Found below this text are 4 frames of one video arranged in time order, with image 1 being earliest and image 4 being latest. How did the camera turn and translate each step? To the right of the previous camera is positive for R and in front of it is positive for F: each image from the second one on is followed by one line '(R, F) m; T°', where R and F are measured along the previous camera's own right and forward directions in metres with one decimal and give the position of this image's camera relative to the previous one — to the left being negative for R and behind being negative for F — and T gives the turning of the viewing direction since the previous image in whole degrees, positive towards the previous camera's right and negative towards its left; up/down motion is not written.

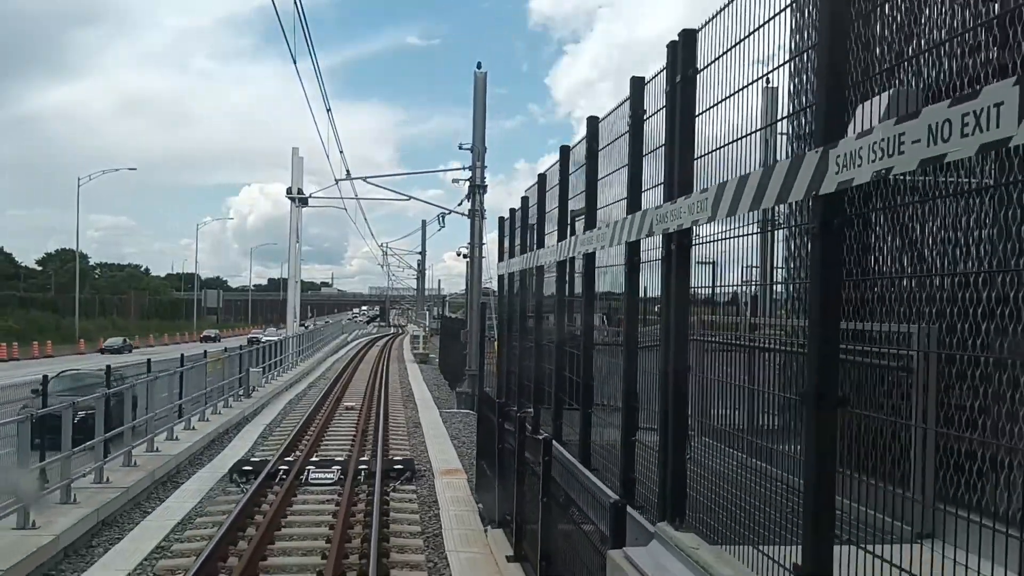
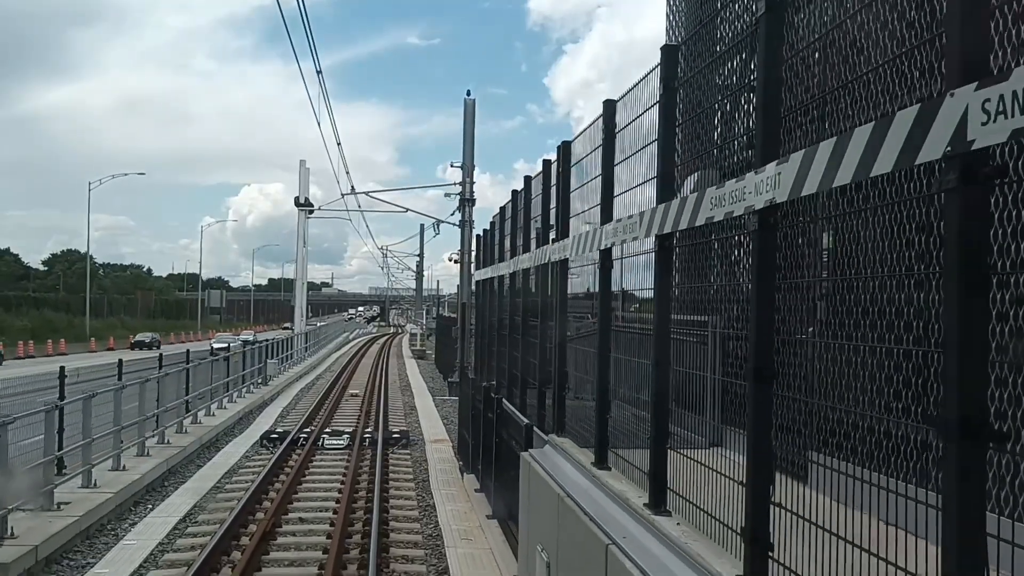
(+0.1, -0.9) m; 0°
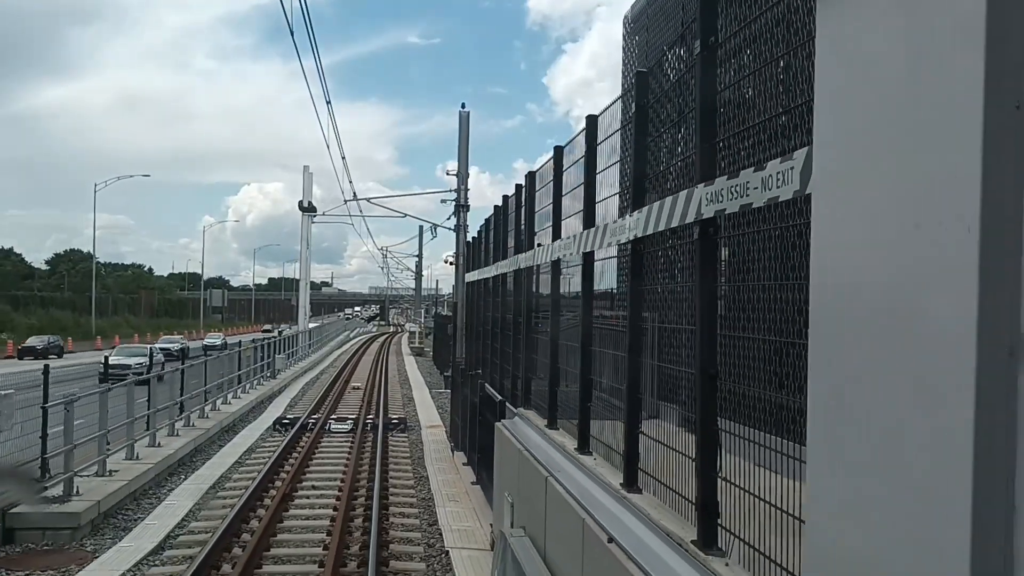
(+0.2, -1.3) m; 0°
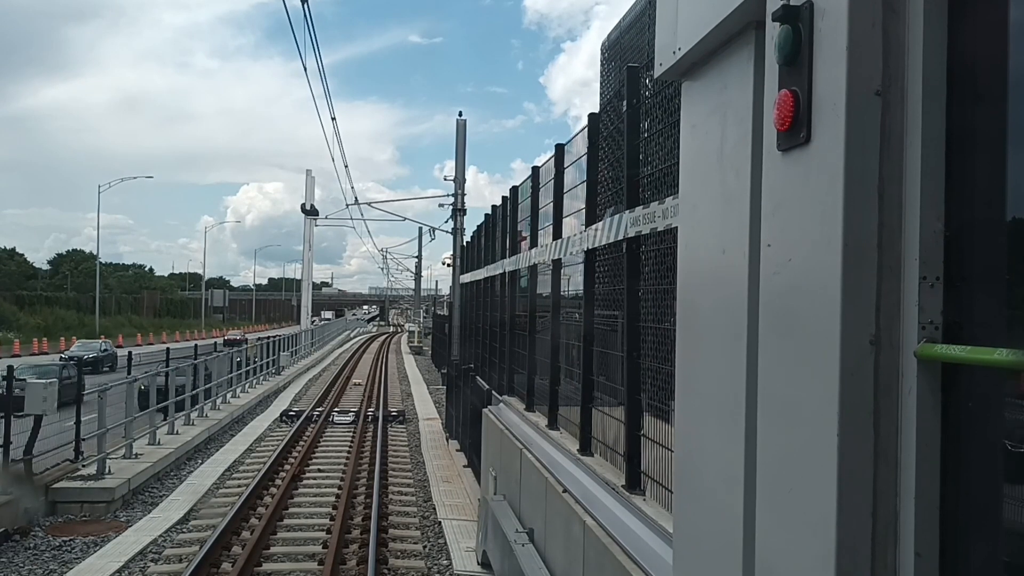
(+0.1, -0.8) m; 0°
